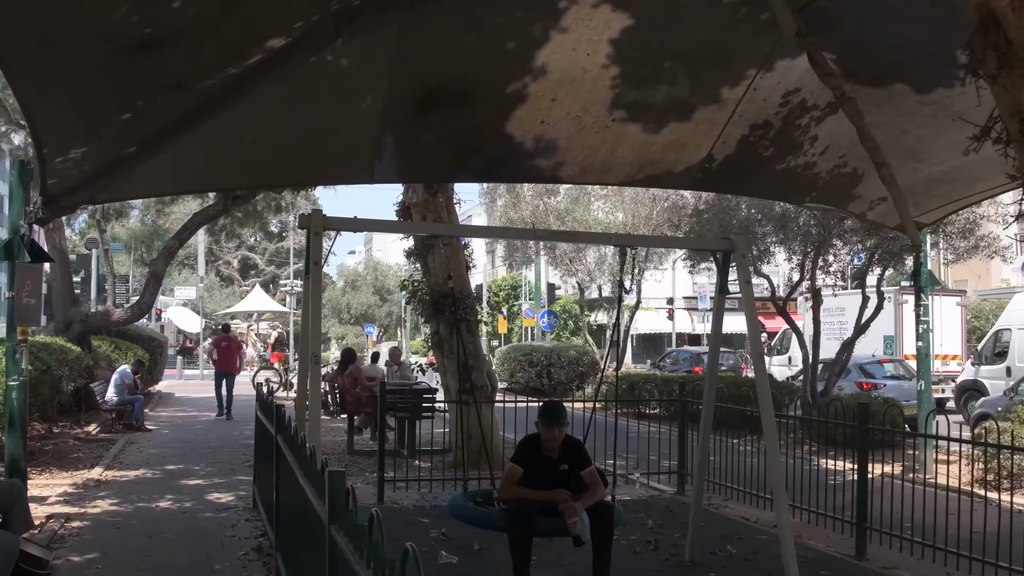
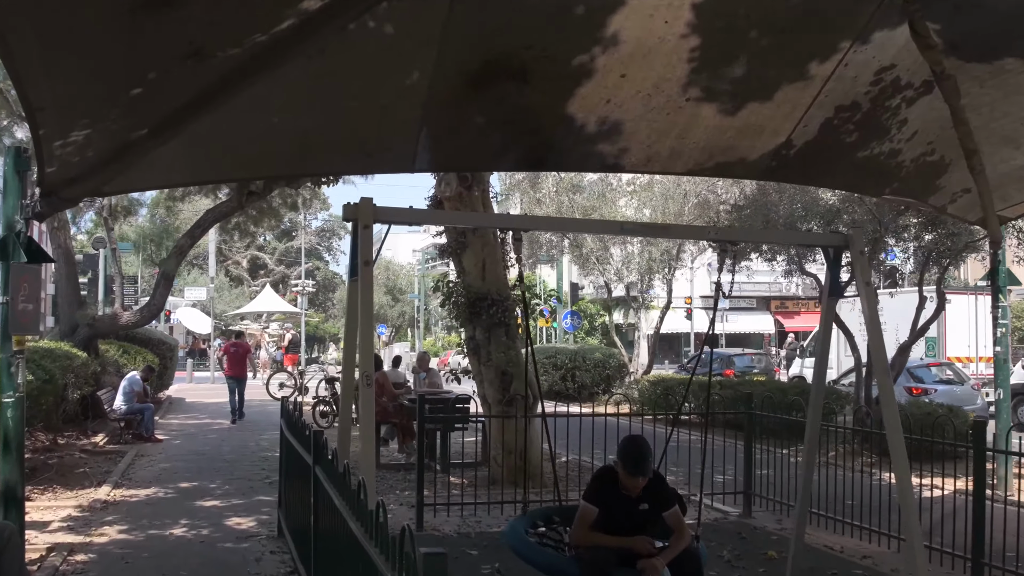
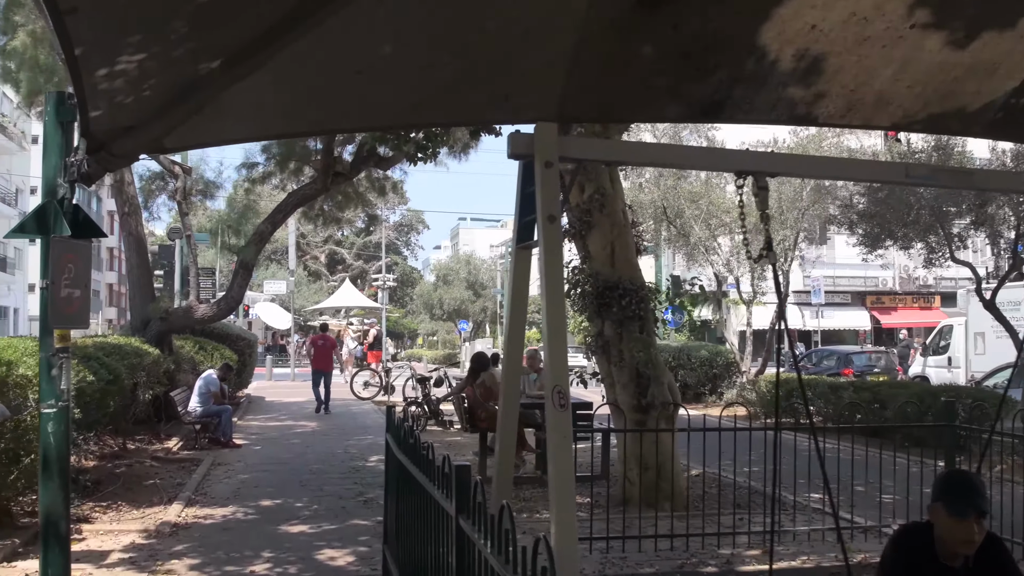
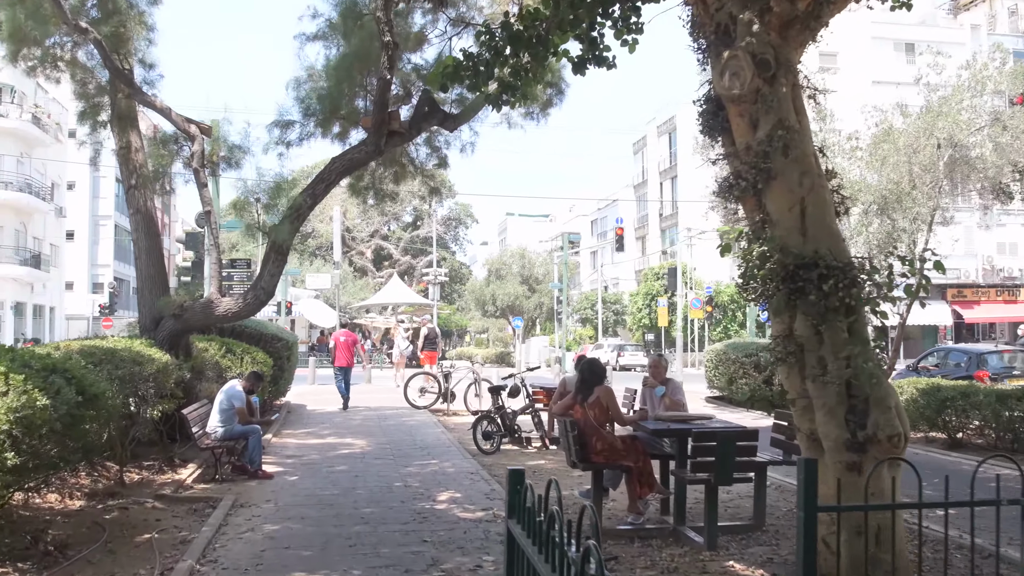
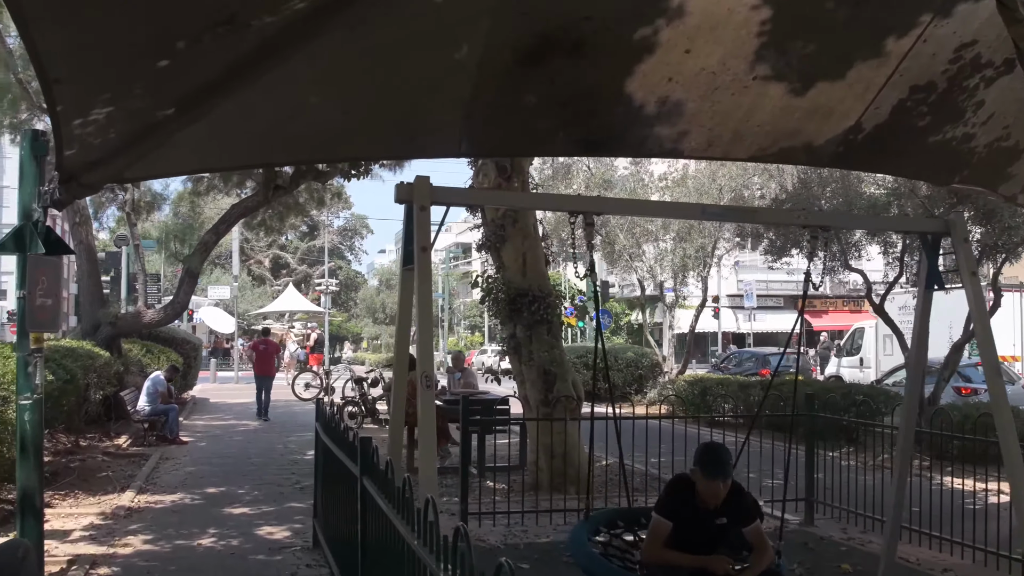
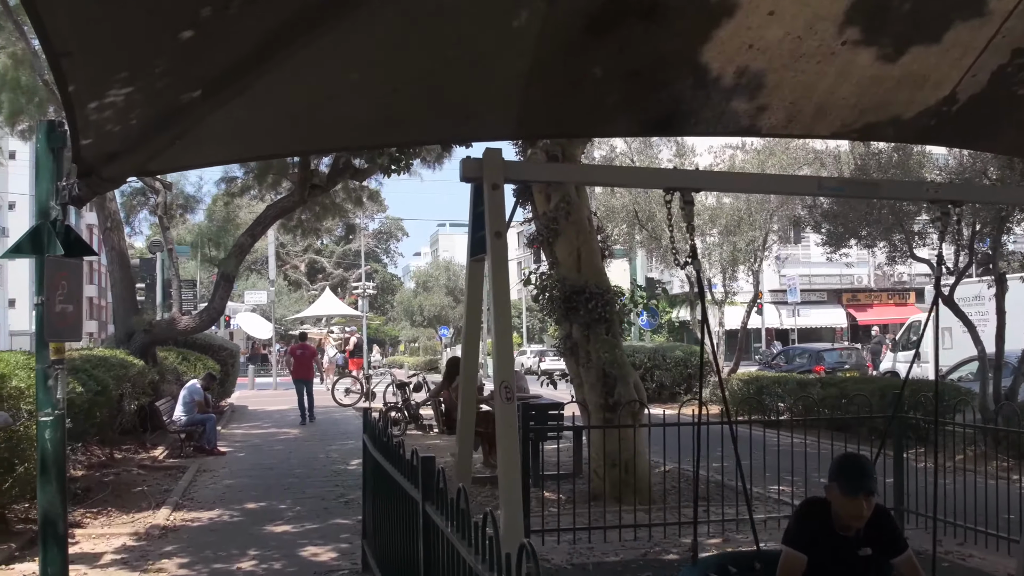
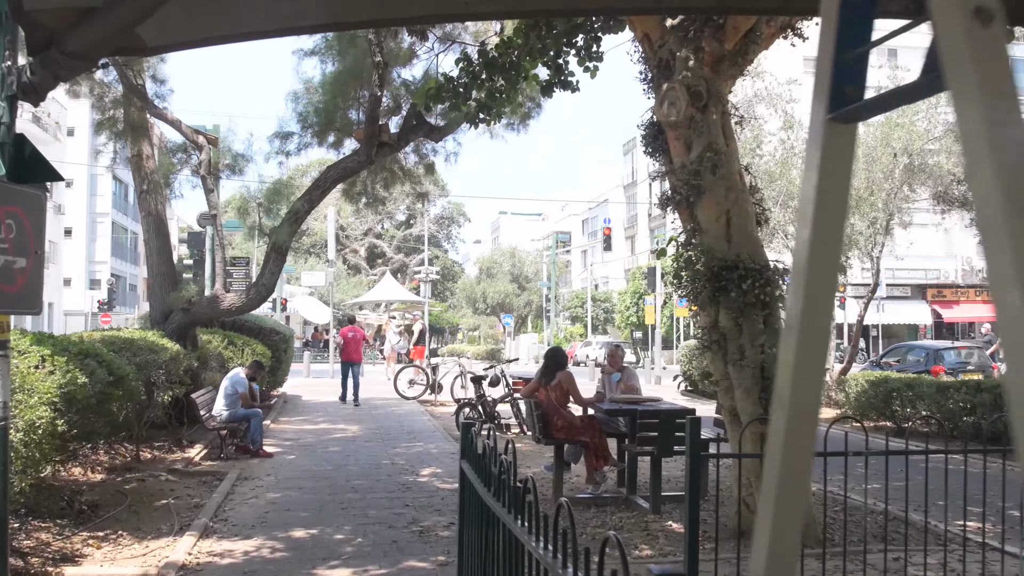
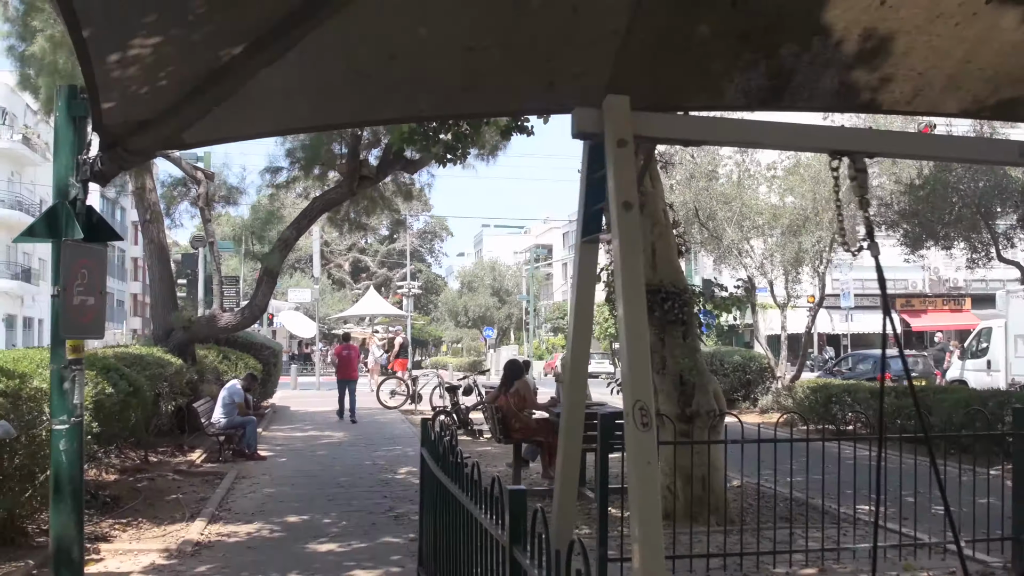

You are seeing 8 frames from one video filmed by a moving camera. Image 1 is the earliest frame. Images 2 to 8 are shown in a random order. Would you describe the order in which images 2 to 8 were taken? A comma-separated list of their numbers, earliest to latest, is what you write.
2, 5, 6, 3, 8, 7, 4
